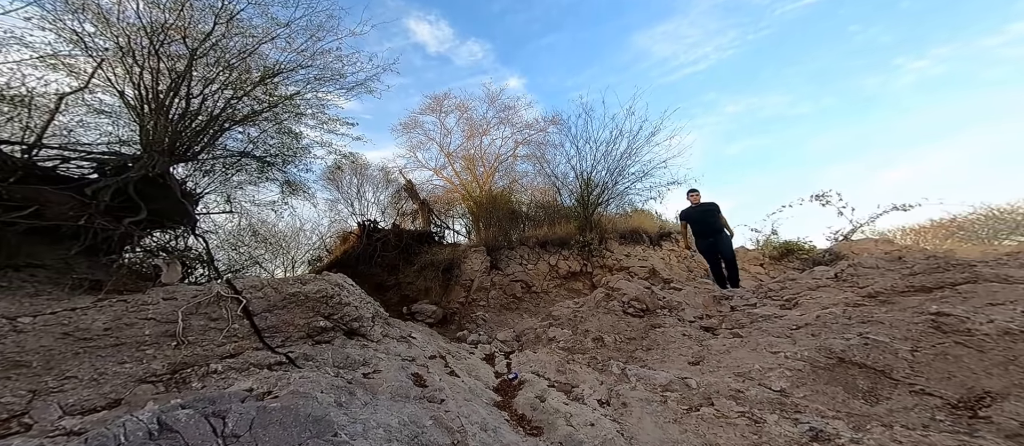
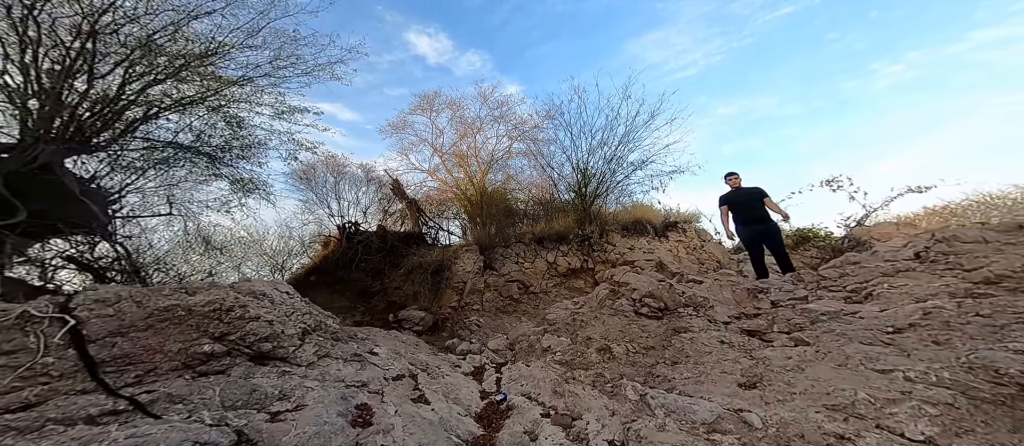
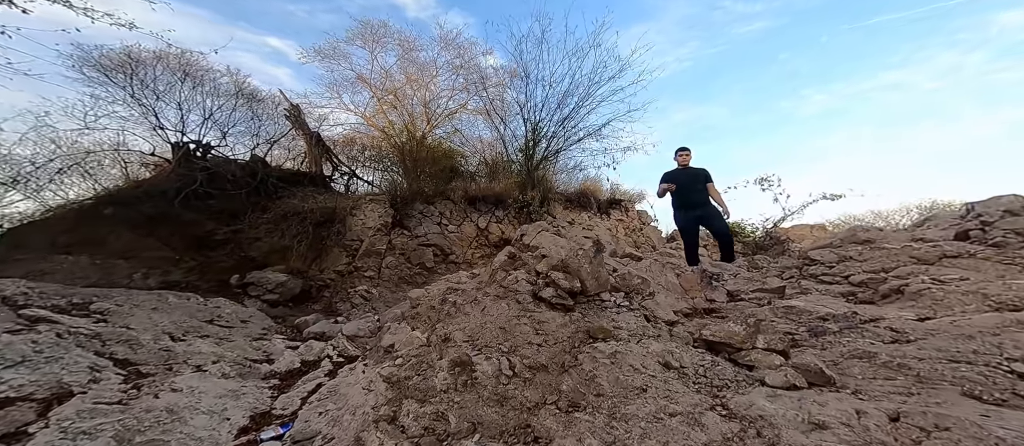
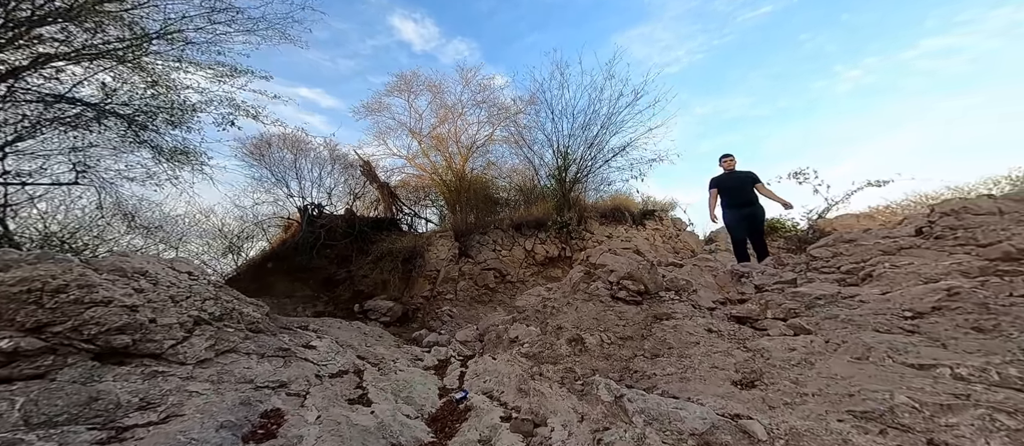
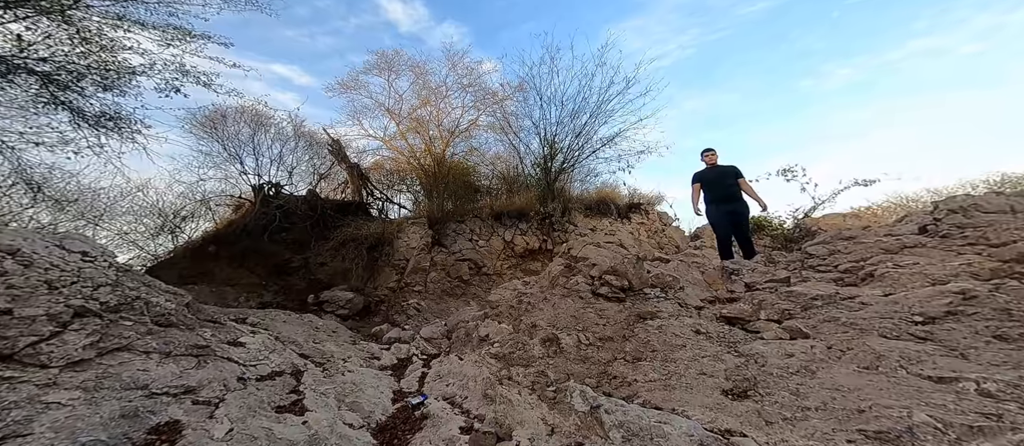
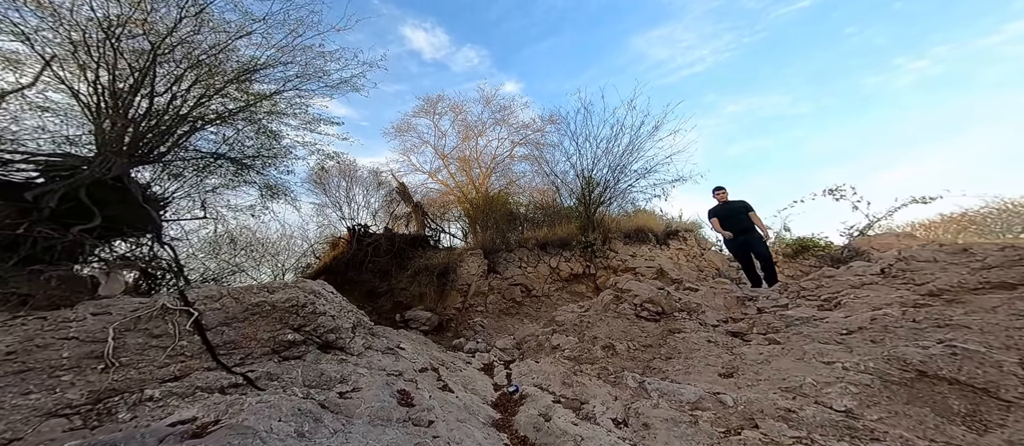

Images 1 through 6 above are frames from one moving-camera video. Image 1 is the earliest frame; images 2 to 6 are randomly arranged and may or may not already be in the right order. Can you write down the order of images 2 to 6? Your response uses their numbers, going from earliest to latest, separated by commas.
6, 2, 4, 5, 3
